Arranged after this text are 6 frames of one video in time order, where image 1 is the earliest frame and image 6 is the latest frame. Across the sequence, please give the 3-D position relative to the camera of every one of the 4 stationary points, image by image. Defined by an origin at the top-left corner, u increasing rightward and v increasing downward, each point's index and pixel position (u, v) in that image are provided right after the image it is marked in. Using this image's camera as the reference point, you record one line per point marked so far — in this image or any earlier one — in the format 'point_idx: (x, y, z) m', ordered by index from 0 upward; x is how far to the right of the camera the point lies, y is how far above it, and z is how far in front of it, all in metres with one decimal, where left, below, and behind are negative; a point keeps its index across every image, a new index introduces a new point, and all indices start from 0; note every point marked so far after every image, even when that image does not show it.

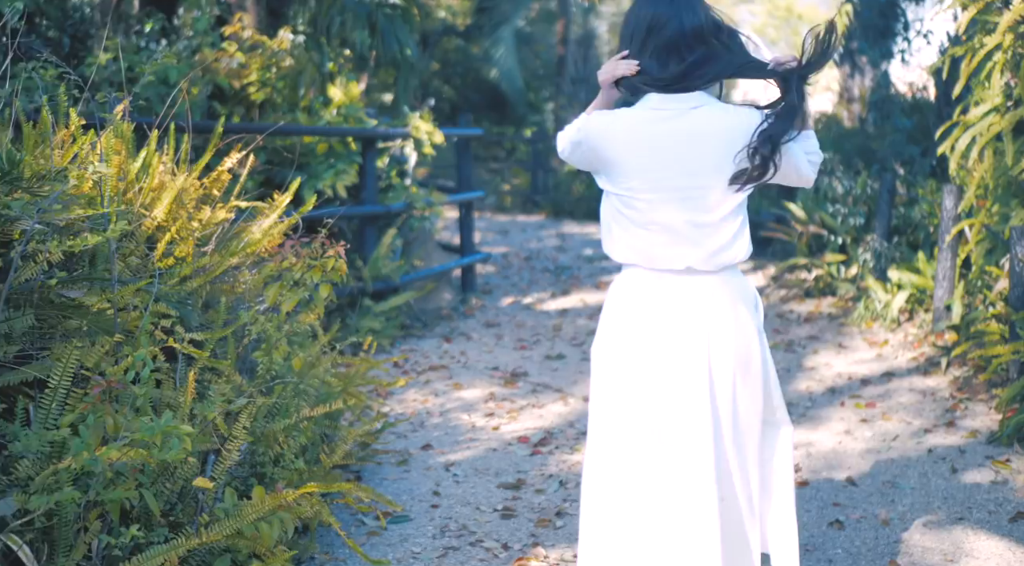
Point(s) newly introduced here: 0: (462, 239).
0: (-0.4, +0.4, +9.3) m
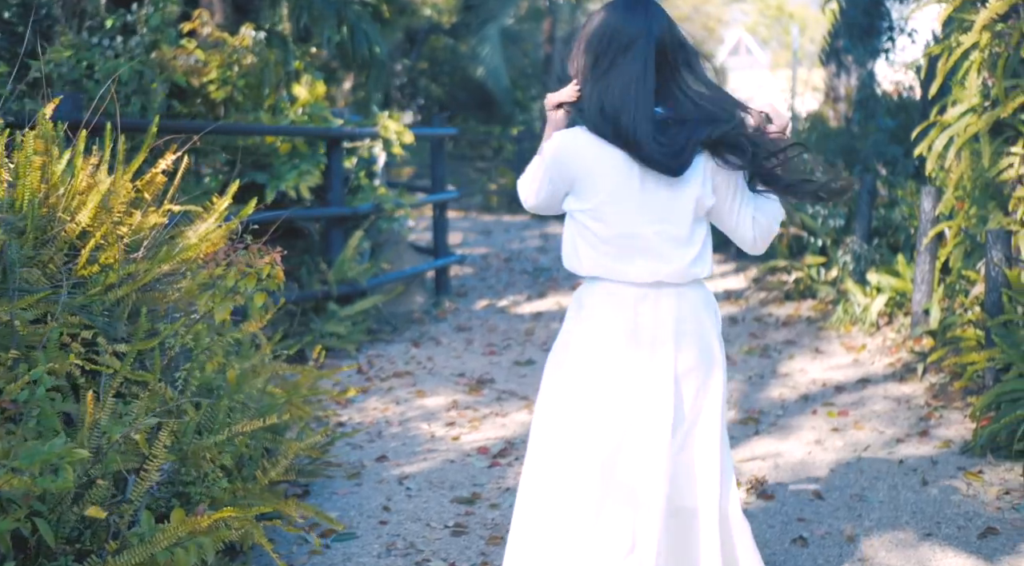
0: (-0.6, +0.3, +9.2) m
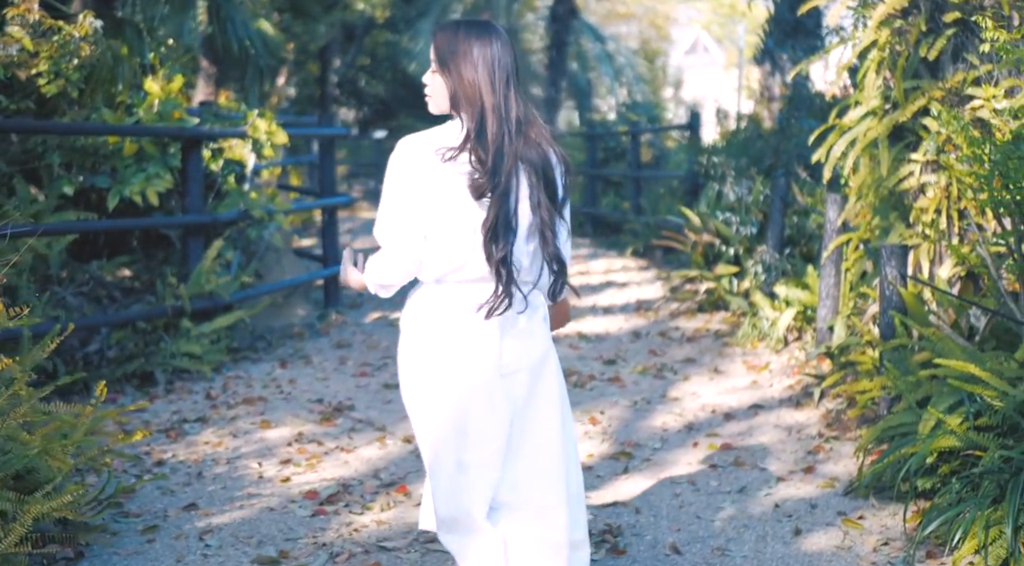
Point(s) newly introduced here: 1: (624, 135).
0: (-1.4, +0.3, +8.6) m
1: (+1.4, +1.8, +14.3) m
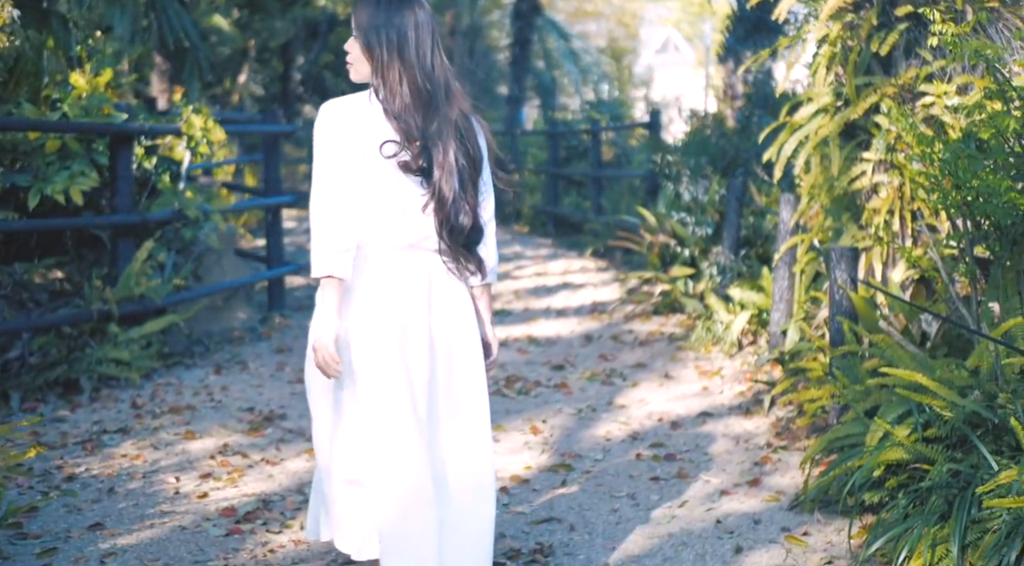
0: (-1.7, +0.2, +8.3) m
1: (+0.9, +1.8, +14.1) m
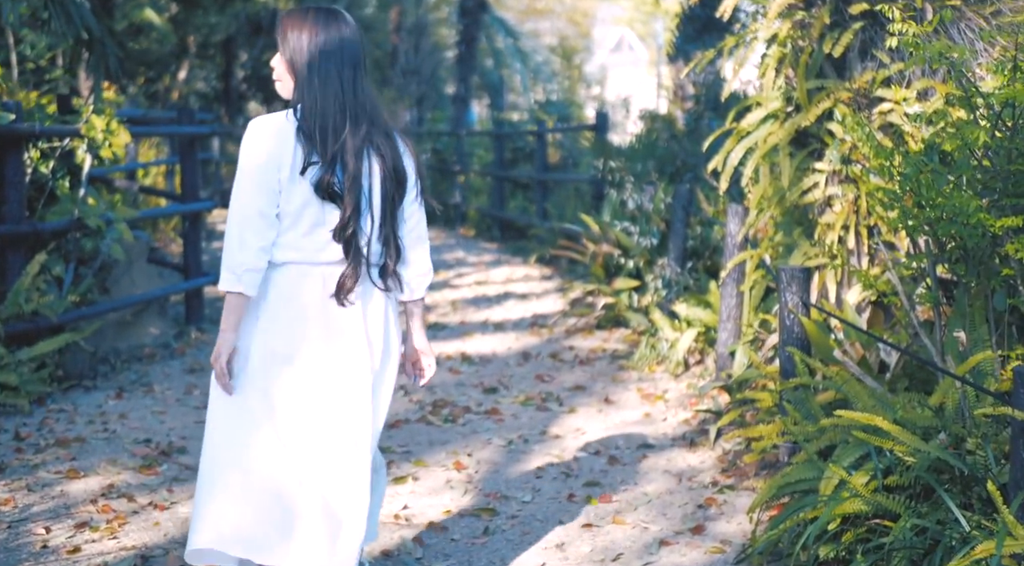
0: (-2.2, +0.2, +7.8) m
1: (+0.2, +1.7, +13.7) m
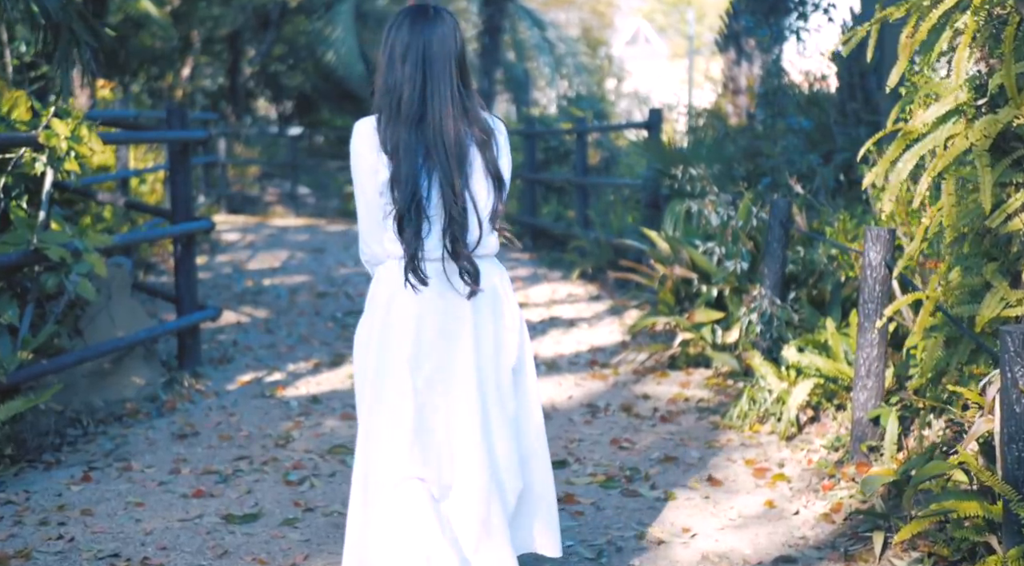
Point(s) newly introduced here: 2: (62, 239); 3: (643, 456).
0: (-1.9, 0.0, +6.5) m
1: (+0.6, +1.6, +12.4) m
2: (-1.9, +0.2, +4.9) m
3: (+0.6, -0.7, +5.0) m
